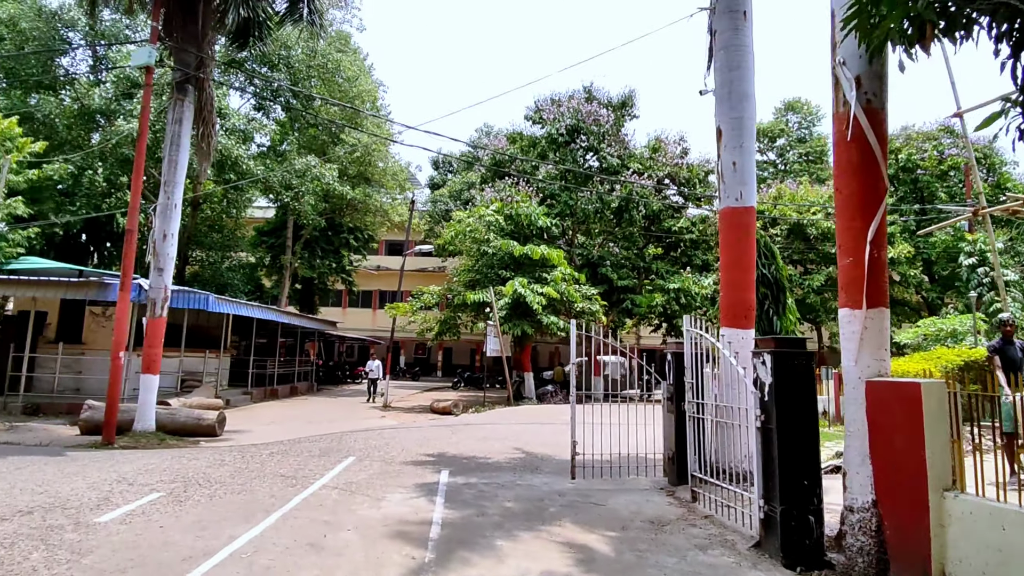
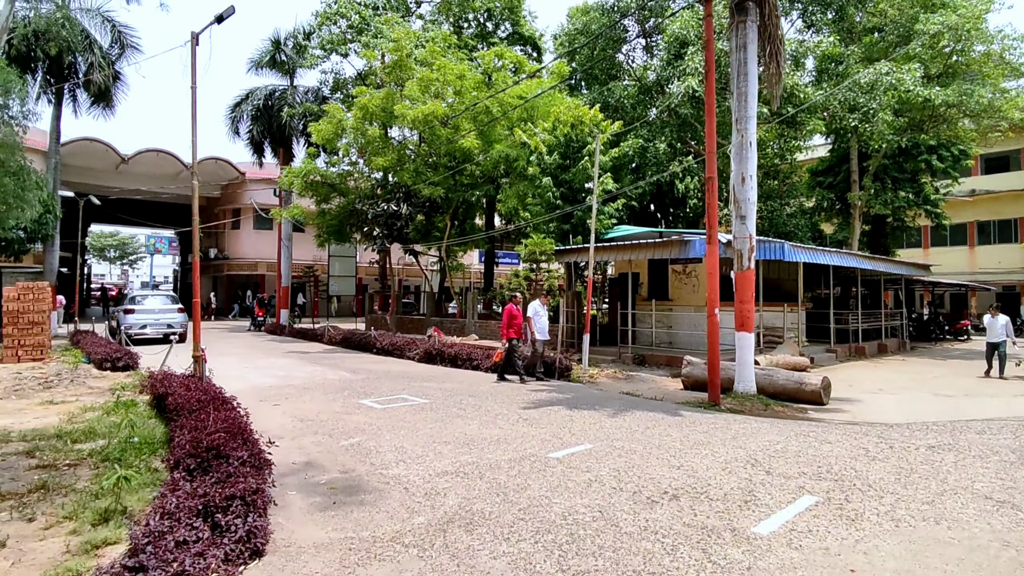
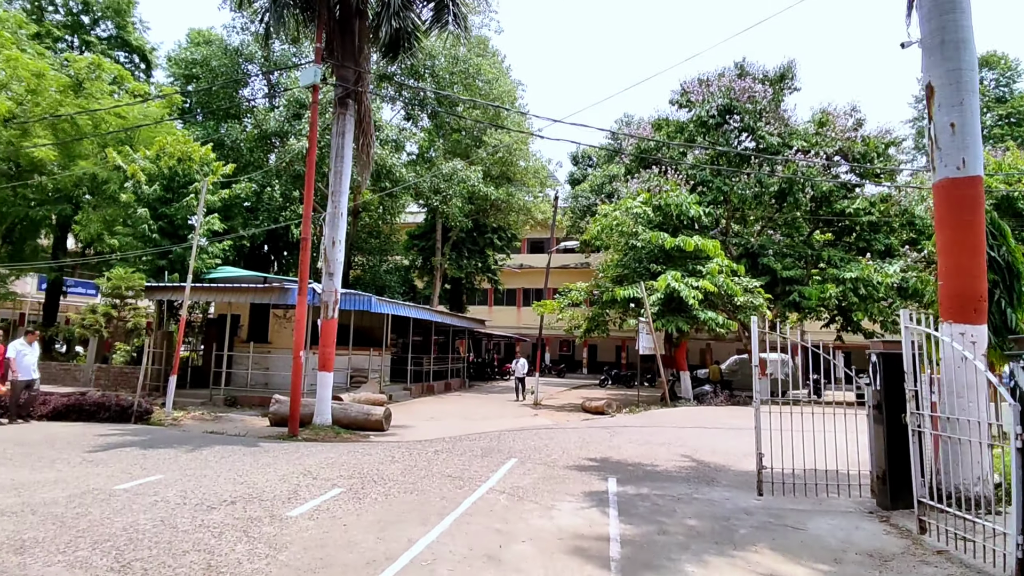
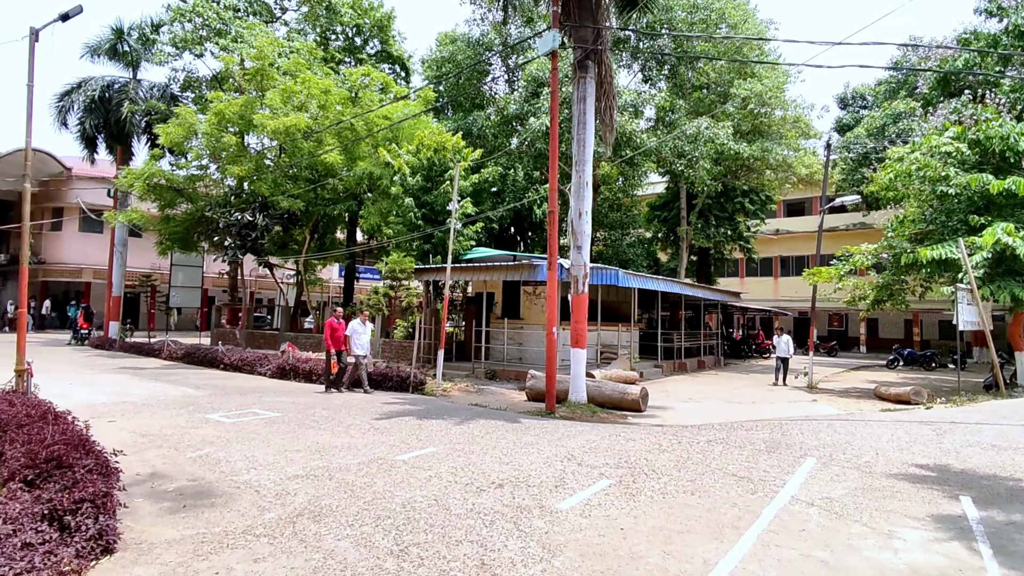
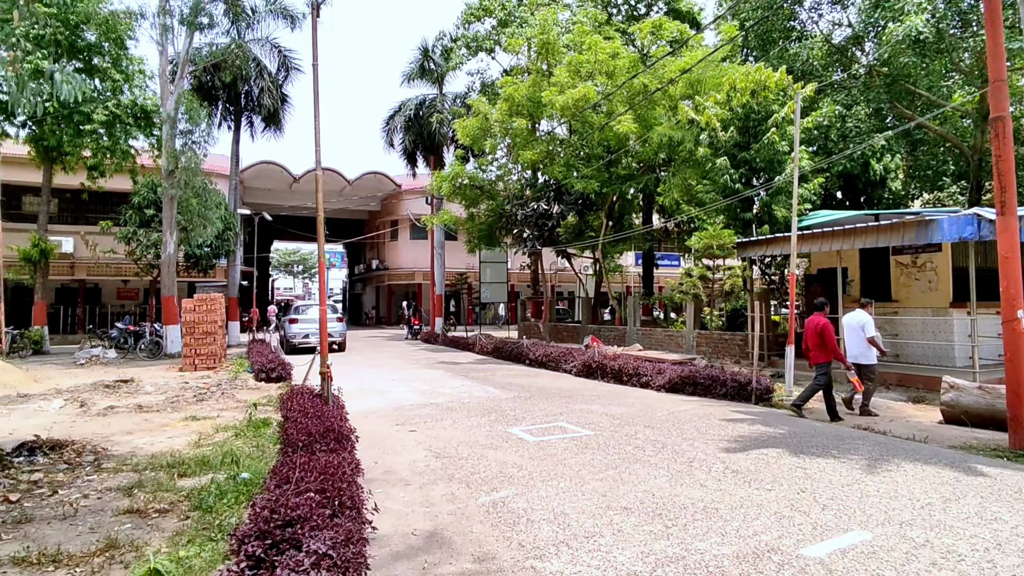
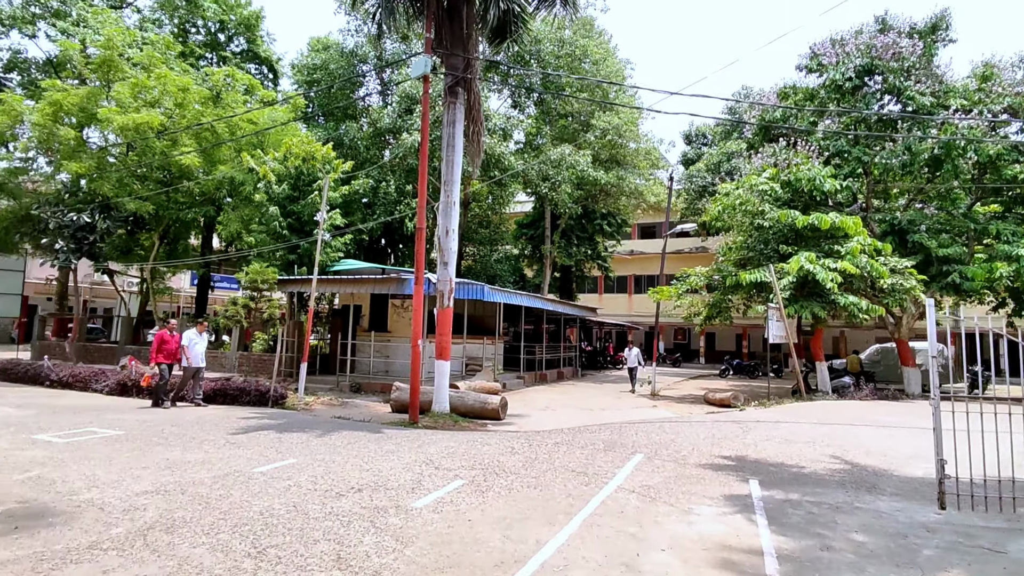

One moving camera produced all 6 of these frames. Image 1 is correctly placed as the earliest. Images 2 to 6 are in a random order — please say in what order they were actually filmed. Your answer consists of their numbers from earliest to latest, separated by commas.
3, 6, 4, 2, 5
